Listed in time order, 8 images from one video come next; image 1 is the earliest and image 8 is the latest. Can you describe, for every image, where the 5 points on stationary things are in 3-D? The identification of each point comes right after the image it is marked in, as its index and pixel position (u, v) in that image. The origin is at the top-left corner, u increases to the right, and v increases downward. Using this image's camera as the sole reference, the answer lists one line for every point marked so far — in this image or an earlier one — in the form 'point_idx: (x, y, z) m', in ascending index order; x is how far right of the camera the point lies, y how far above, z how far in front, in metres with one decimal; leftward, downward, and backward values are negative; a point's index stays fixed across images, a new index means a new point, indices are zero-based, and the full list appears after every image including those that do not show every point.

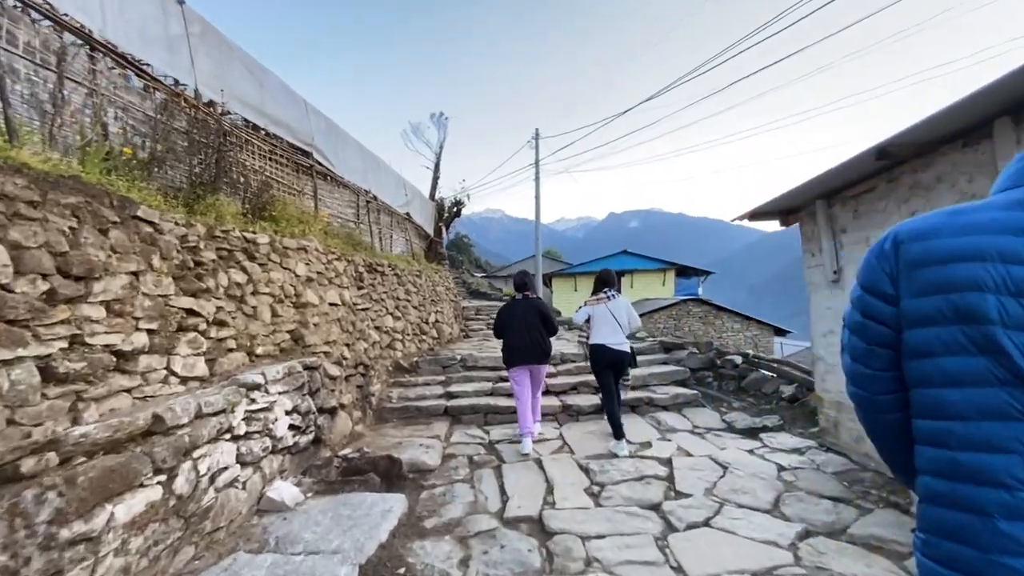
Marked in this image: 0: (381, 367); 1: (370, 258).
0: (-1.5, -0.9, +5.5) m
1: (-1.8, +0.4, +6.1) m
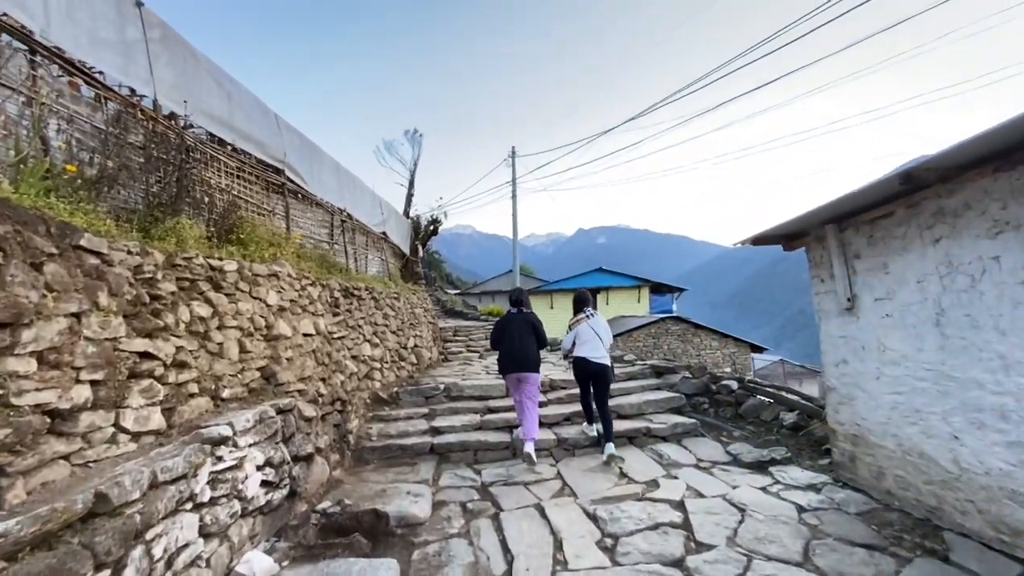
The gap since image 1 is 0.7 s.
0: (-1.6, -1.2, +5.1) m
1: (-2.0, +0.1, +5.7) m
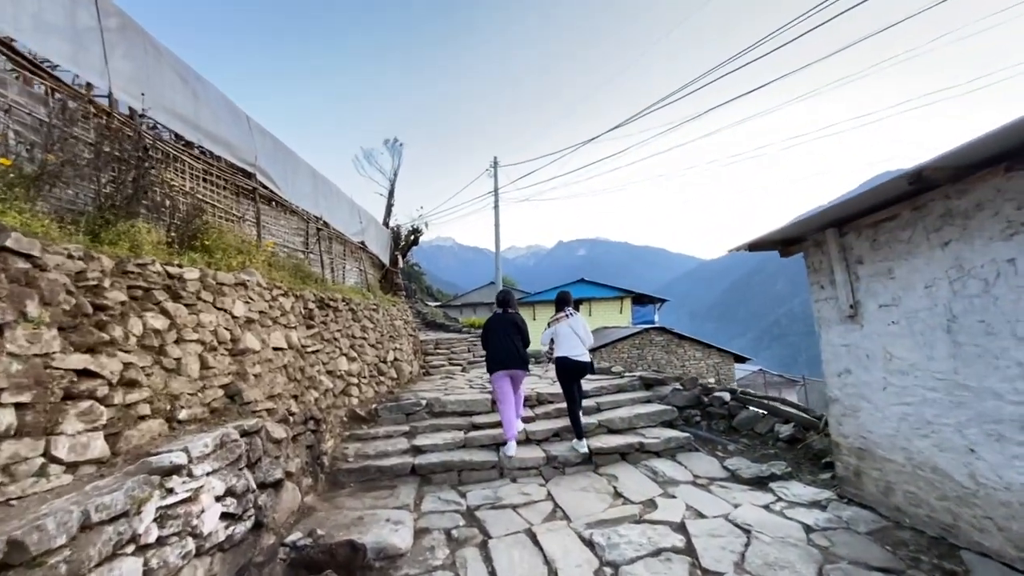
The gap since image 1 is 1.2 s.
0: (-1.8, -1.3, +4.8) m
1: (-2.1, -0.1, +5.4) m
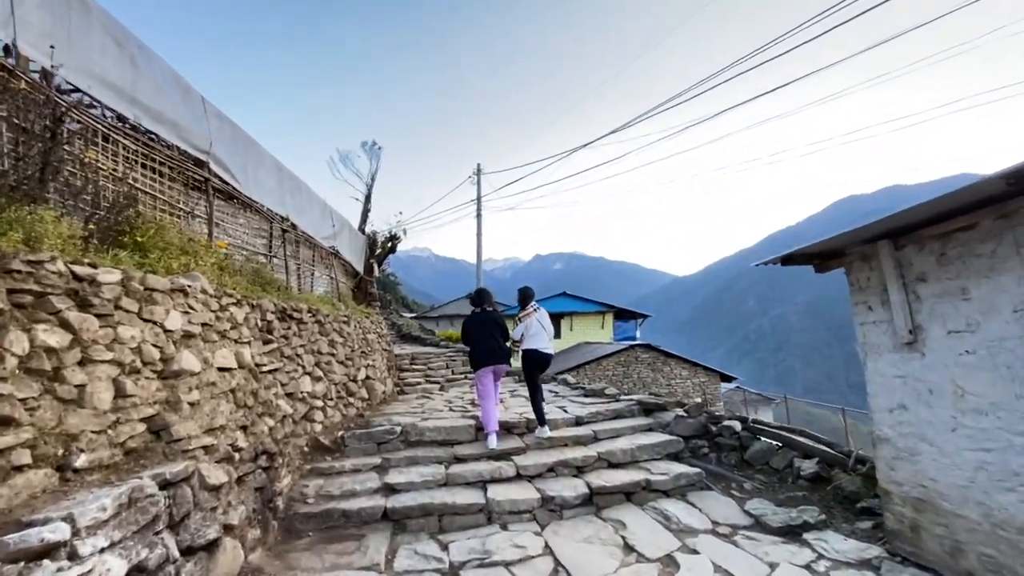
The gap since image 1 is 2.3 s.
0: (-1.9, -1.4, +4.1) m
1: (-2.2, -0.1, +4.7) m
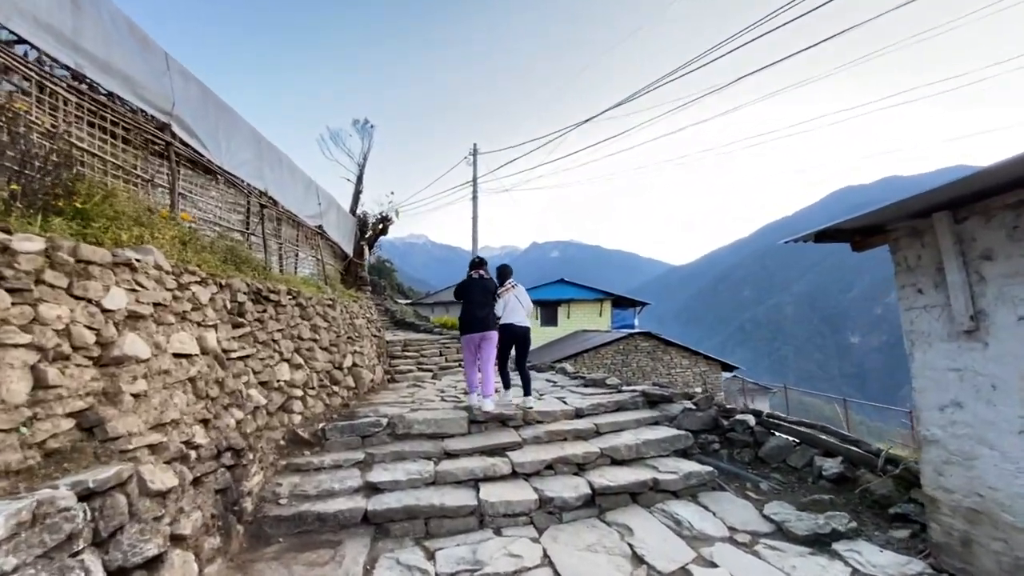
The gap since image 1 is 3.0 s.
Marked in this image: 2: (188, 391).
0: (-1.9, -1.2, +3.7) m
1: (-2.3, +0.1, +4.3) m
2: (-2.0, -0.6, +2.9) m
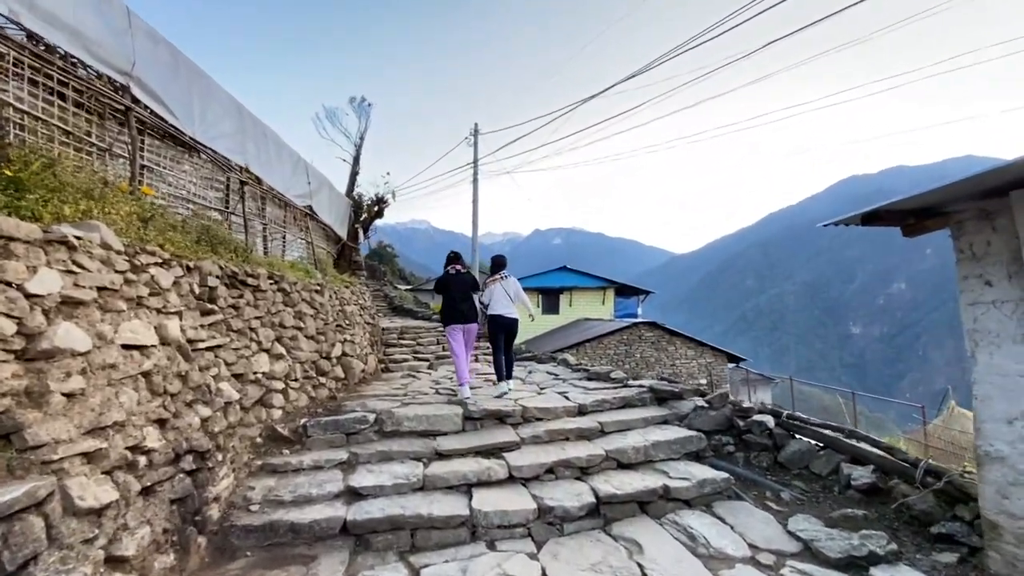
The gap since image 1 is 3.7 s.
0: (-1.9, -1.1, +3.4) m
1: (-2.3, +0.2, +3.9) m
2: (-2.0, -0.5, +2.6) m
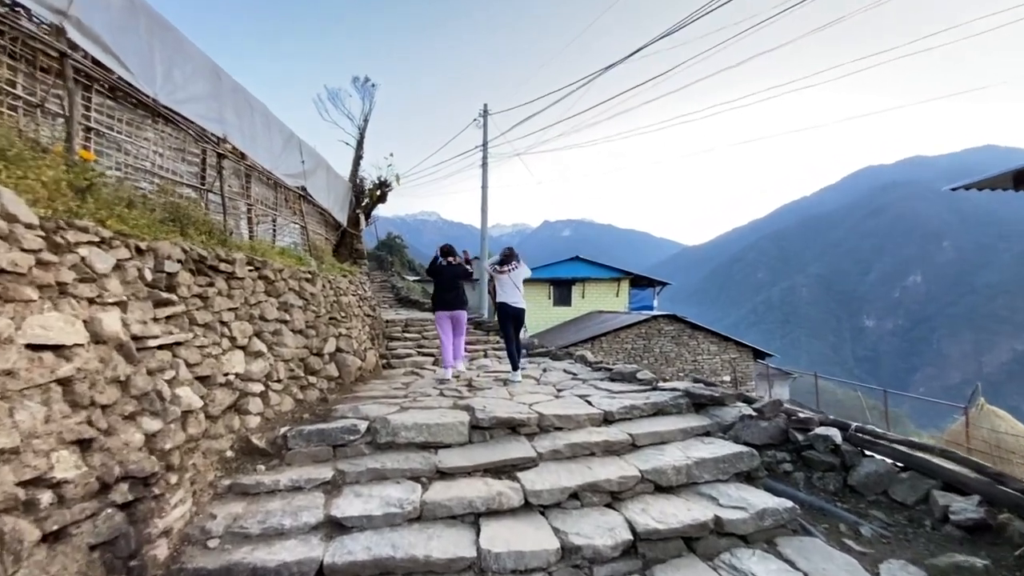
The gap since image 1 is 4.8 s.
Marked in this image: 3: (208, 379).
0: (-1.8, -1.0, +2.8) m
1: (-2.2, +0.3, +3.3) m
2: (-1.9, -0.5, +2.0) m
3: (-1.9, -0.6, +3.1) m
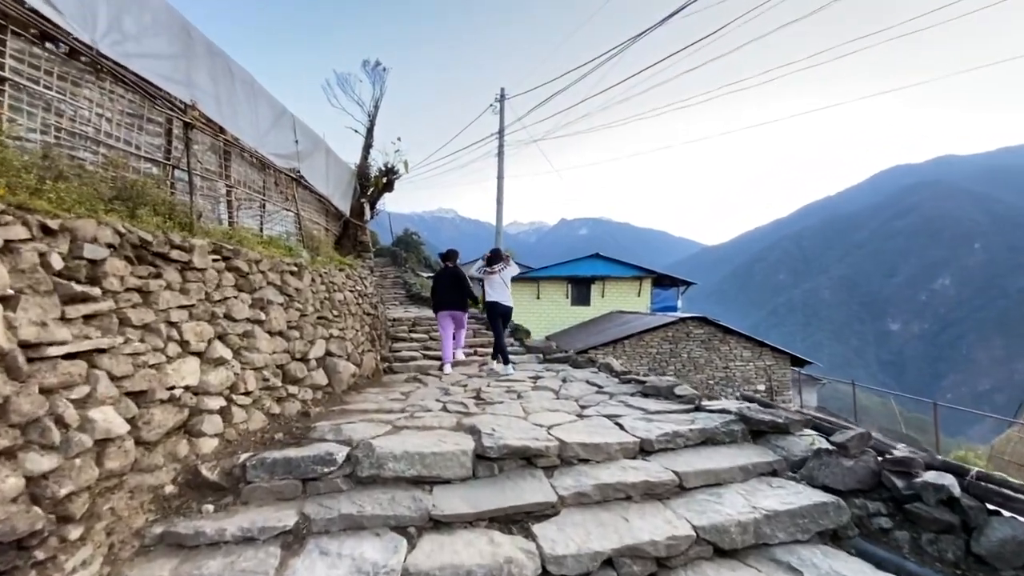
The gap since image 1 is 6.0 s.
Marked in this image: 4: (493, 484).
0: (-1.8, -1.0, +2.2) m
1: (-2.1, +0.3, +2.7) m
2: (-1.9, -0.4, +1.3) m
3: (-1.9, -0.5, +2.5) m
4: (-0.1, -1.1, +2.7) m
